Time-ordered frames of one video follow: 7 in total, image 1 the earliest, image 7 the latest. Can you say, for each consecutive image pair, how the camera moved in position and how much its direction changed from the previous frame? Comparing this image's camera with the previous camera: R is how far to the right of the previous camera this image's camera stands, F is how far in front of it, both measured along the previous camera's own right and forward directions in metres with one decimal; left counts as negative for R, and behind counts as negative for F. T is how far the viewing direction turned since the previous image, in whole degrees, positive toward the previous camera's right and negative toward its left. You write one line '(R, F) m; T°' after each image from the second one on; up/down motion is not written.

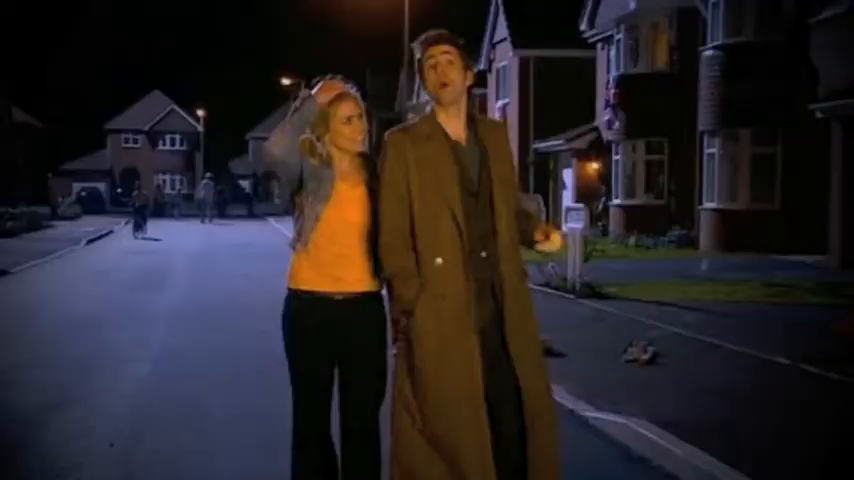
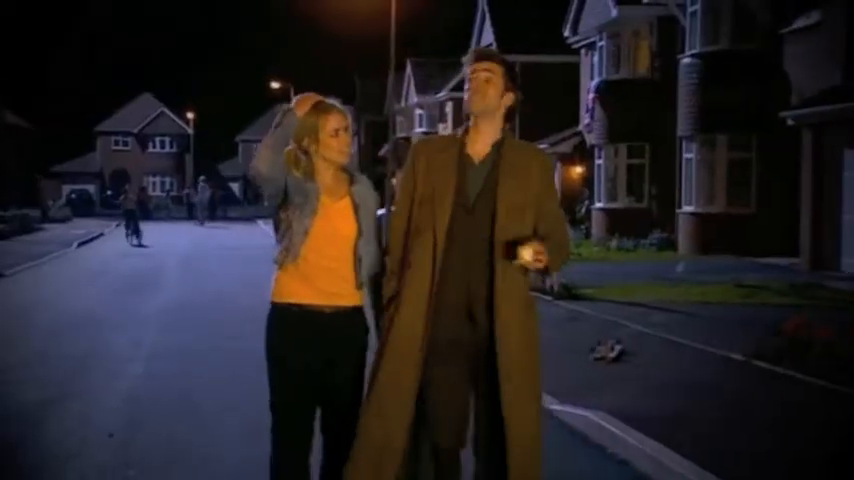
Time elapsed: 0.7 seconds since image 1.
(+0.1, -0.5) m; 0°
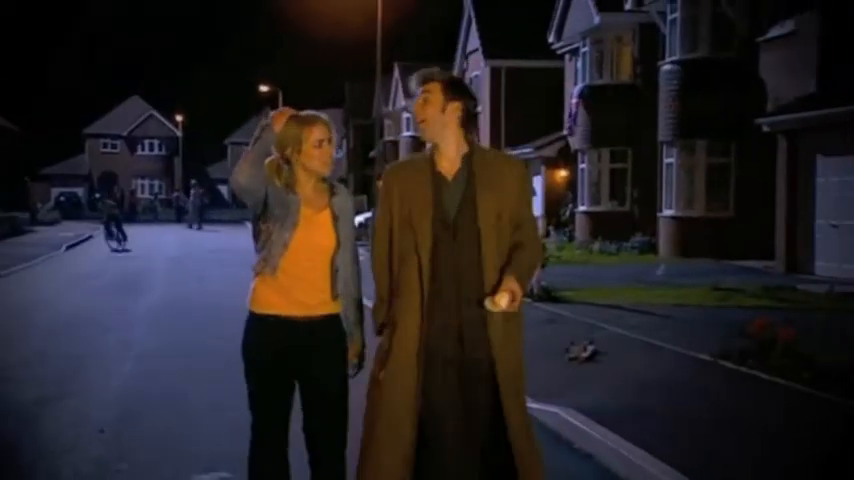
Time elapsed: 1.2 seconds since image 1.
(+0.1, -0.4) m; 0°
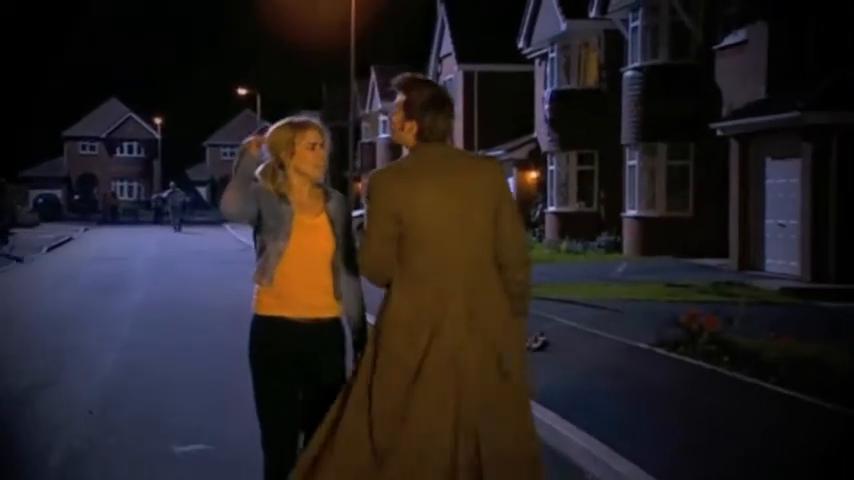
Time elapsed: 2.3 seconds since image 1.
(+0.1, -0.9) m; +1°
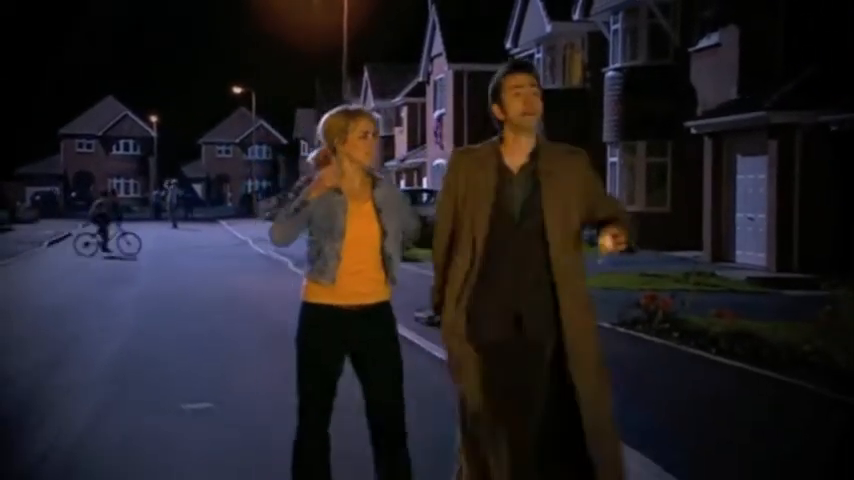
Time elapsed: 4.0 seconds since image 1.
(+0.1, -0.9) m; 0°
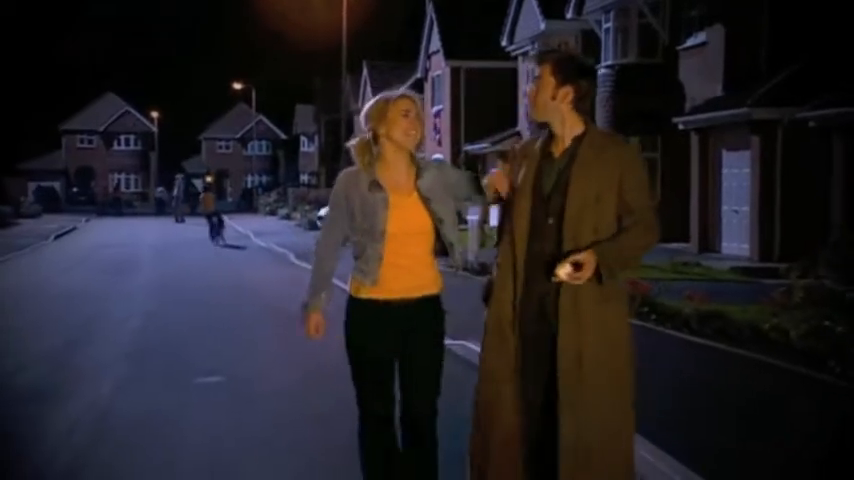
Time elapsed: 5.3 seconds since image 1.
(0.0, -0.8) m; 0°
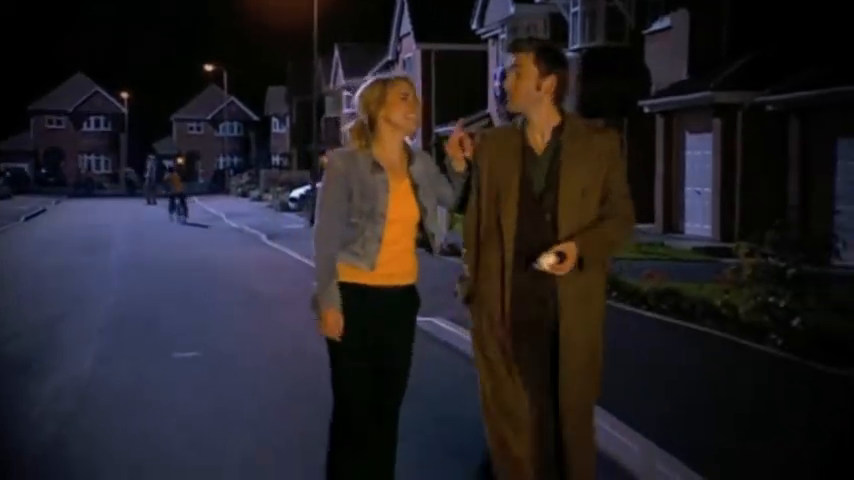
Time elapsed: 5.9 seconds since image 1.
(0.0, -0.4) m; +1°
